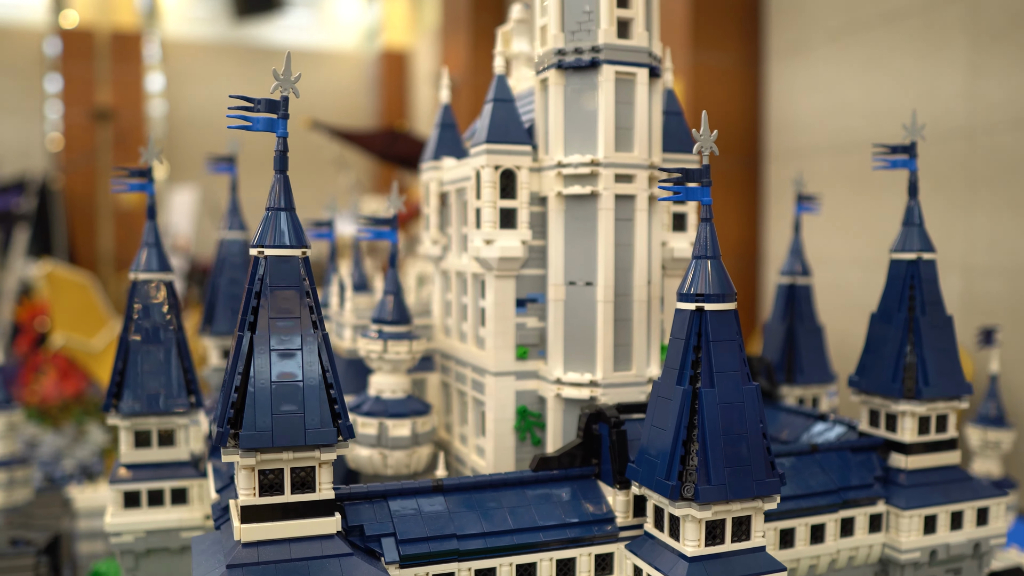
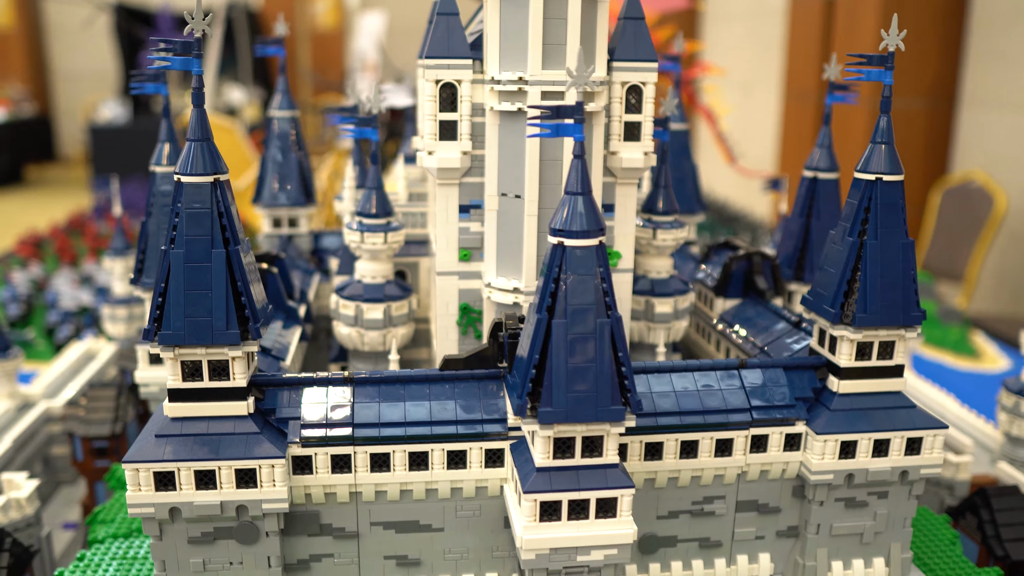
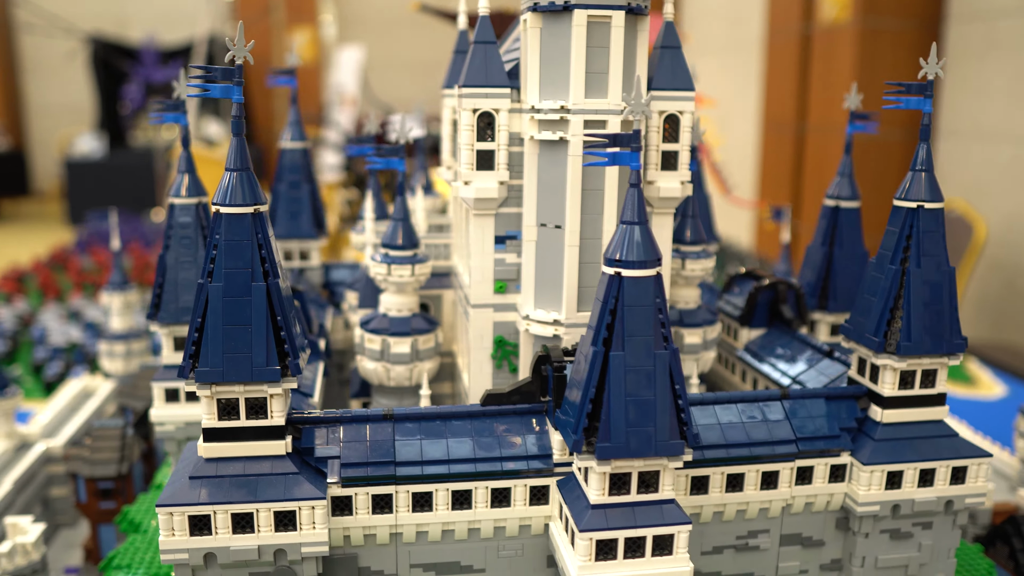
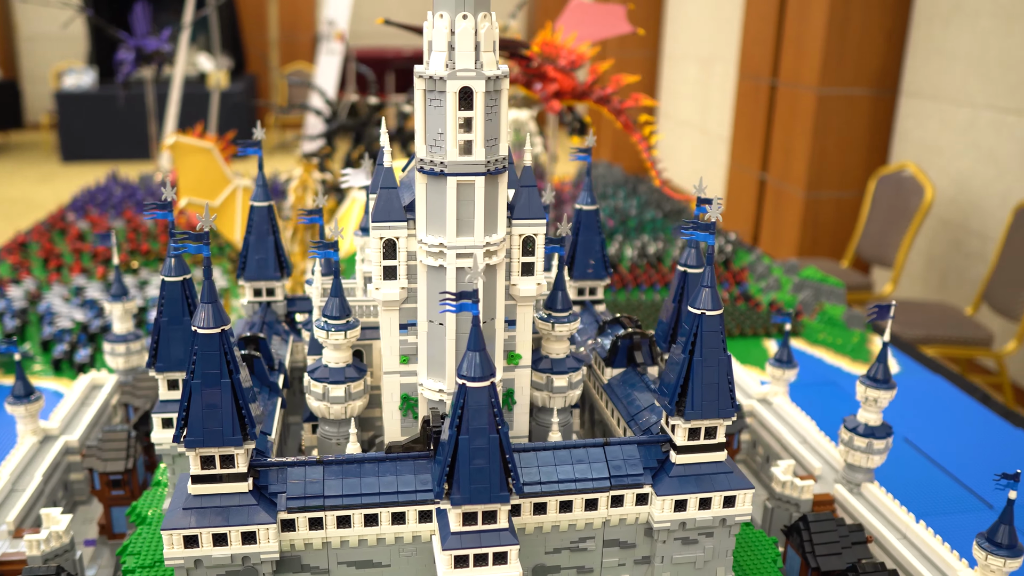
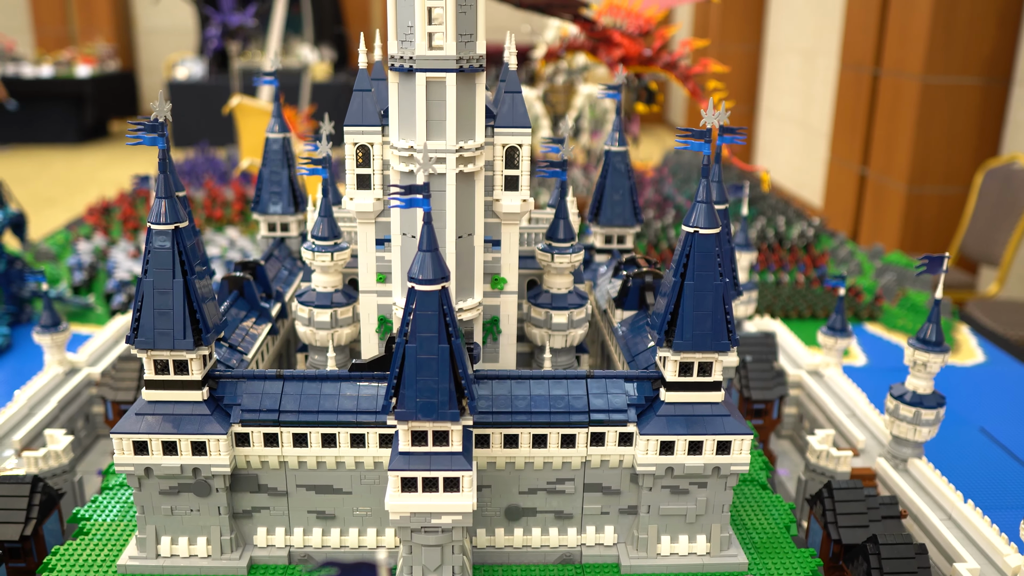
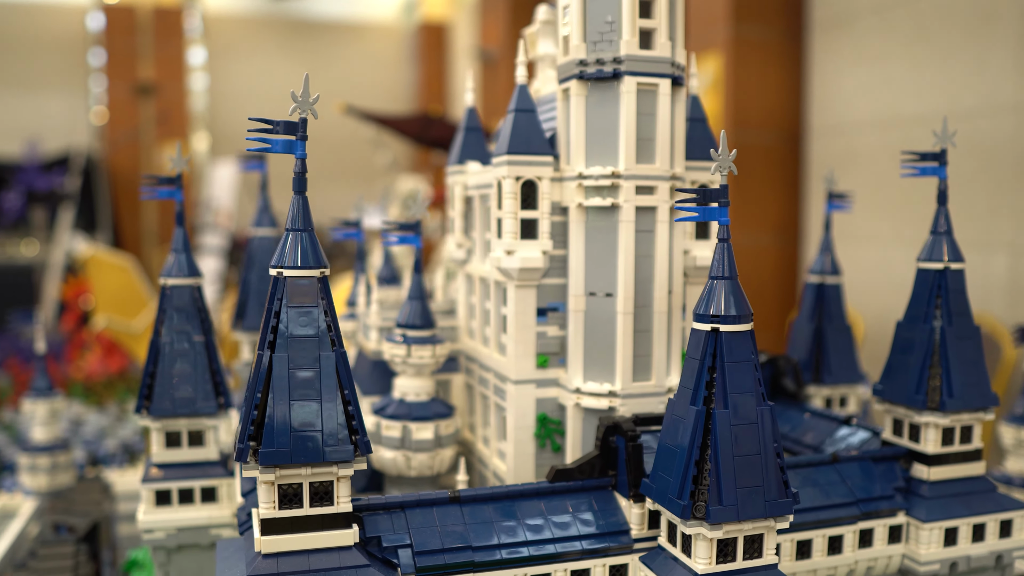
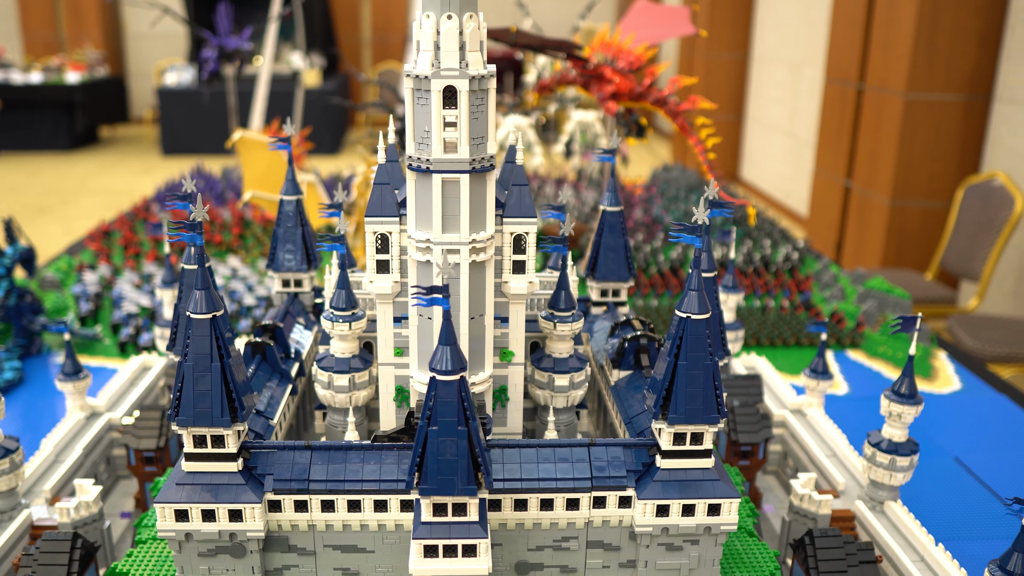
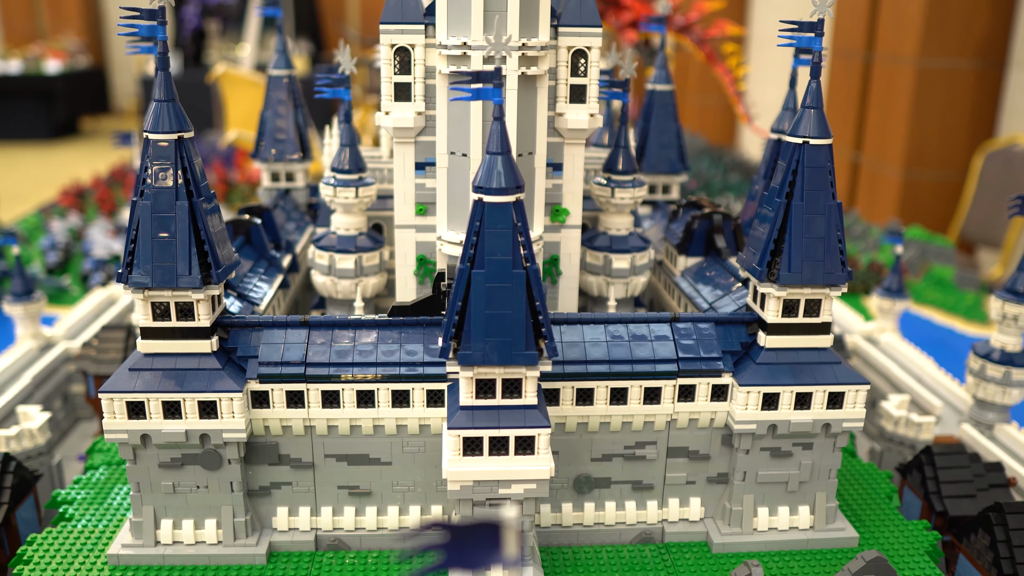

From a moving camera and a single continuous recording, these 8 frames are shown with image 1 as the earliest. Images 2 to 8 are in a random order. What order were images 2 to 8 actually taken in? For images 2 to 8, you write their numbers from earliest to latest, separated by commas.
6, 3, 2, 8, 5, 7, 4
